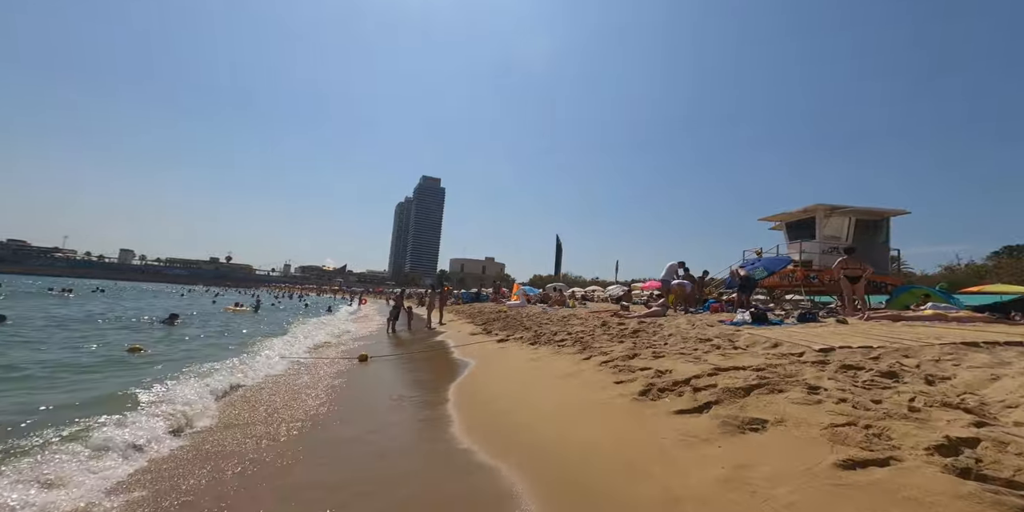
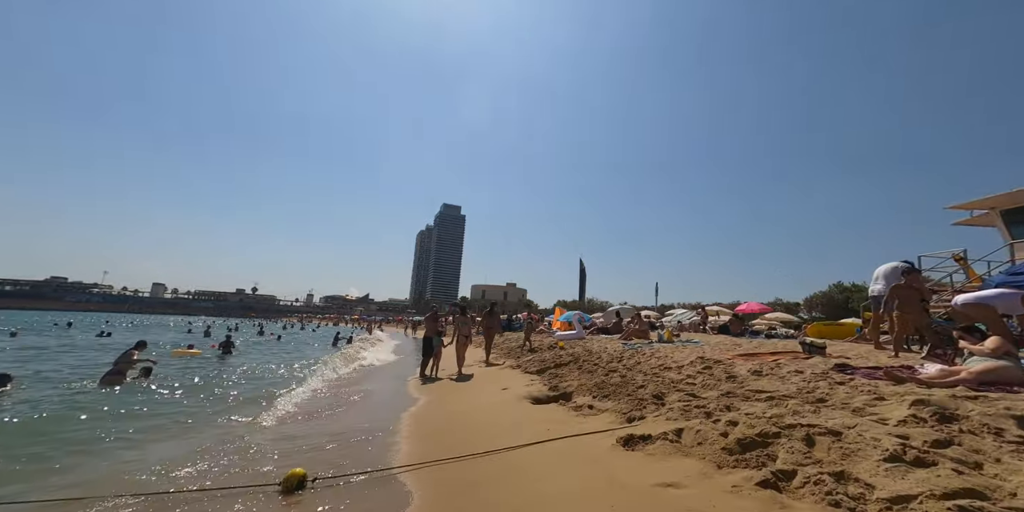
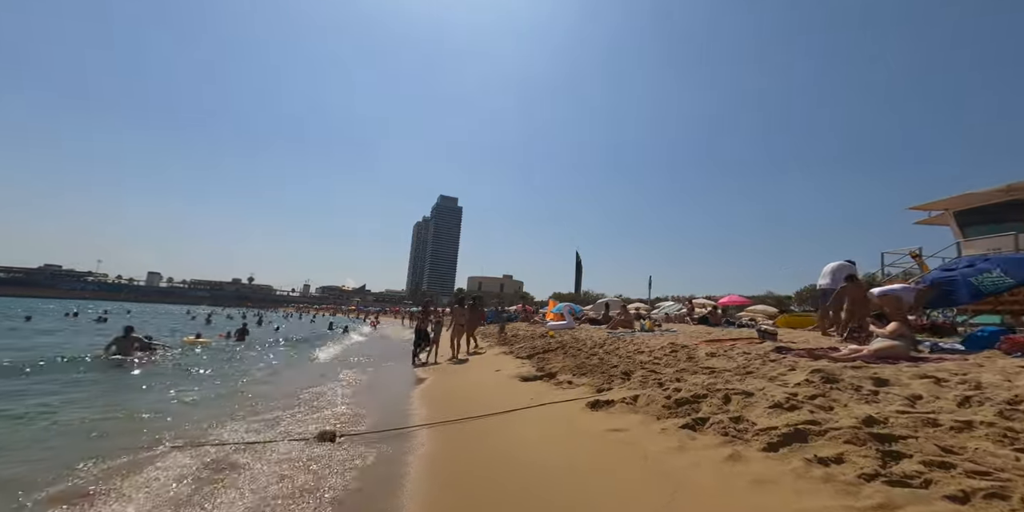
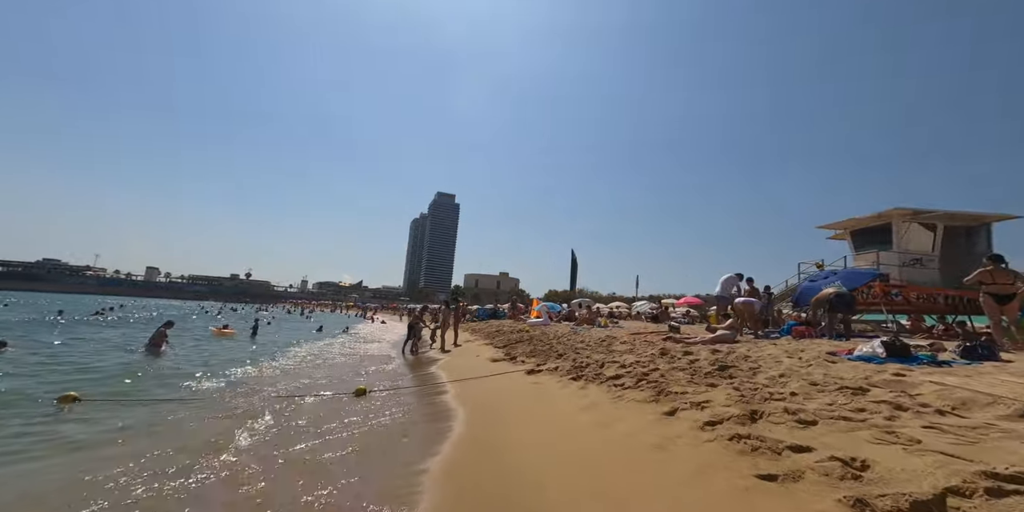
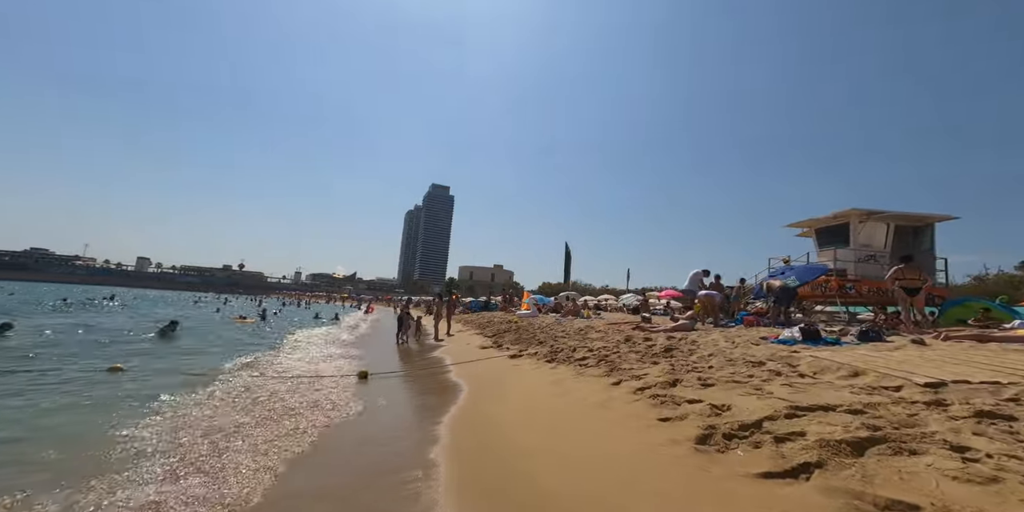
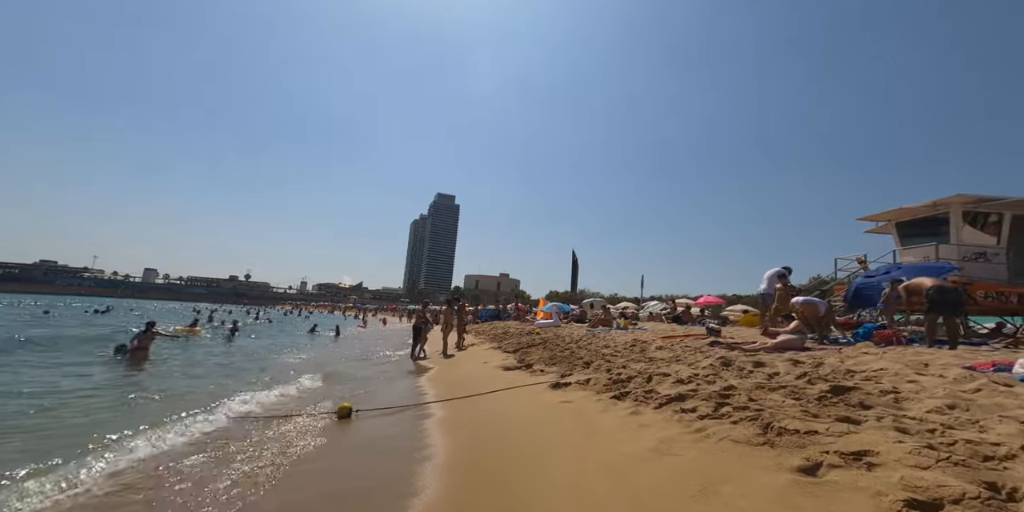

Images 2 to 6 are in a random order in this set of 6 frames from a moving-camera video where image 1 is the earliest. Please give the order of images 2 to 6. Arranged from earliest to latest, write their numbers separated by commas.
5, 4, 6, 3, 2
